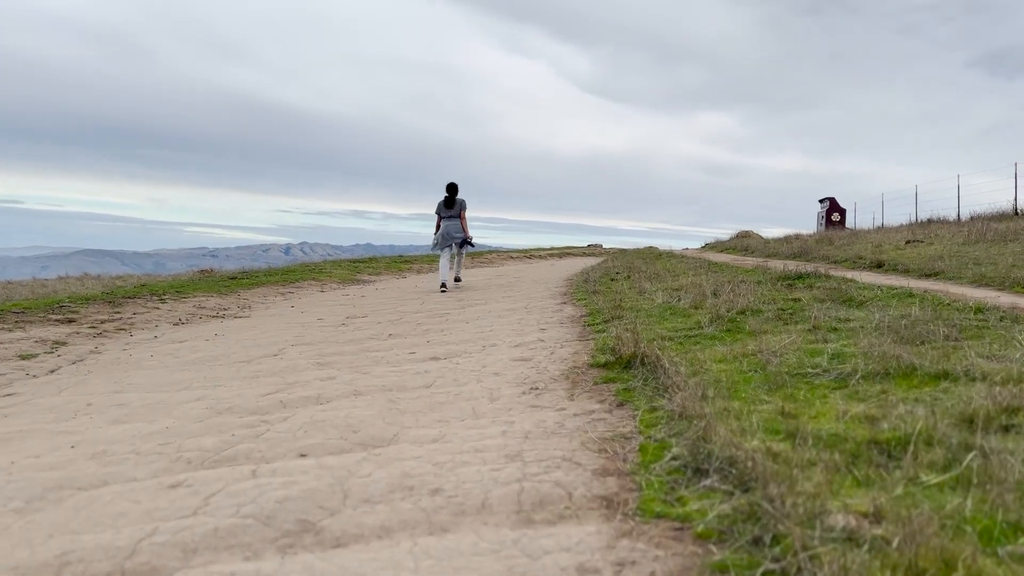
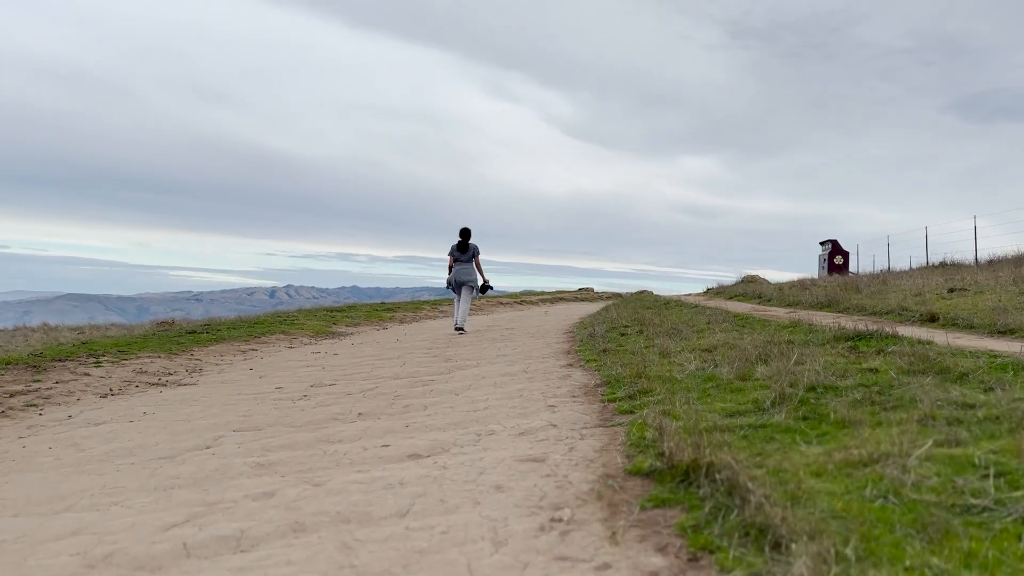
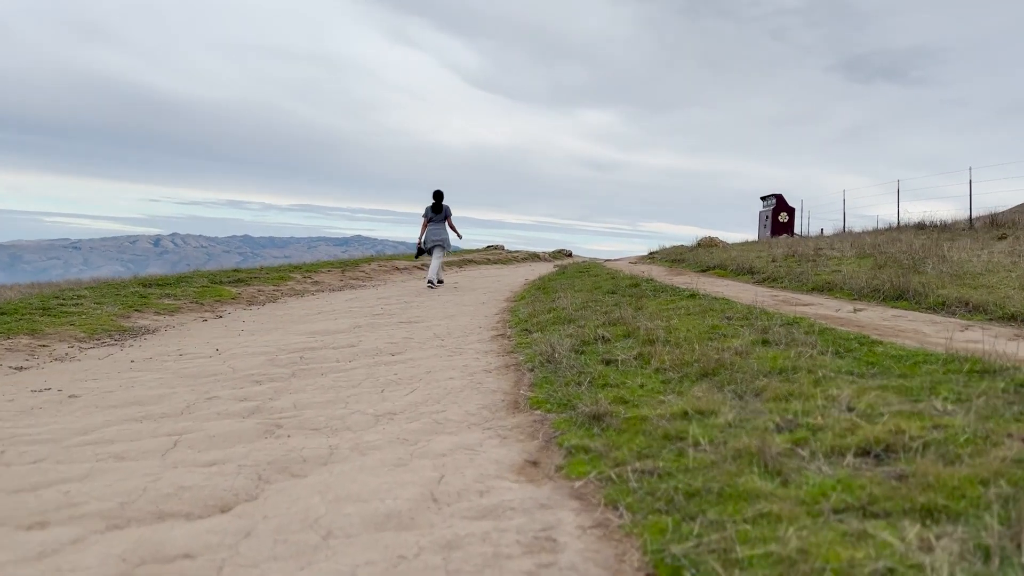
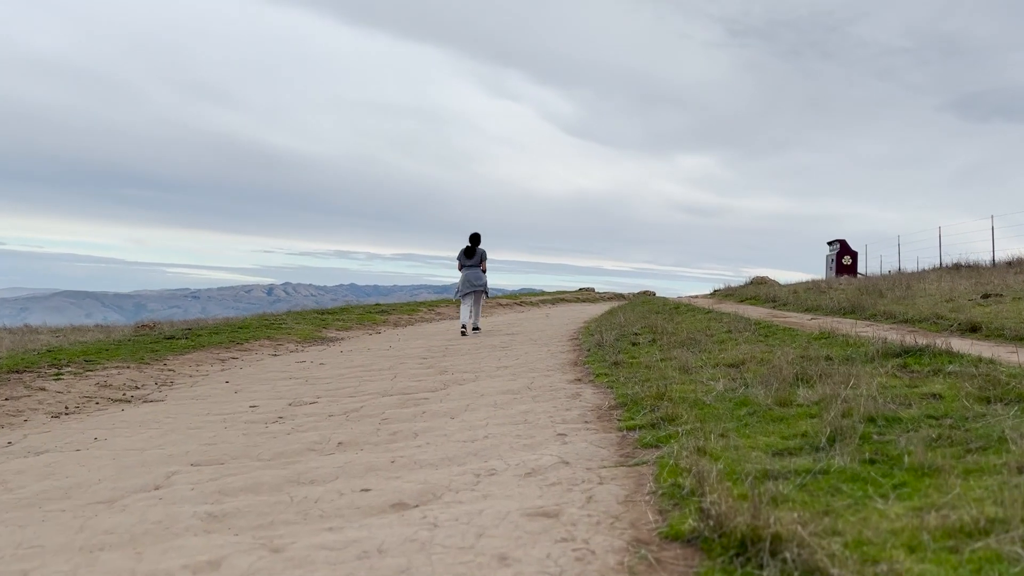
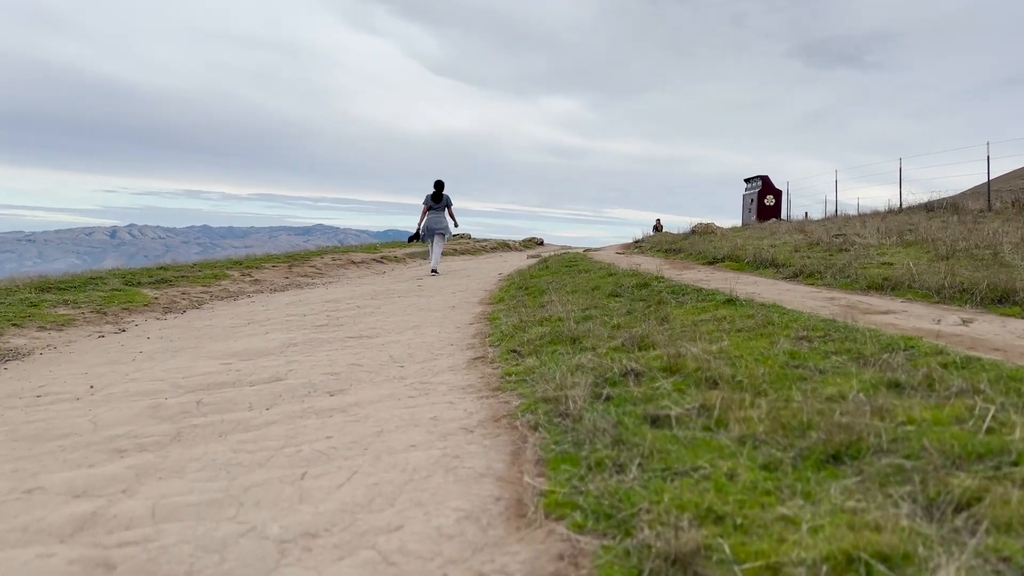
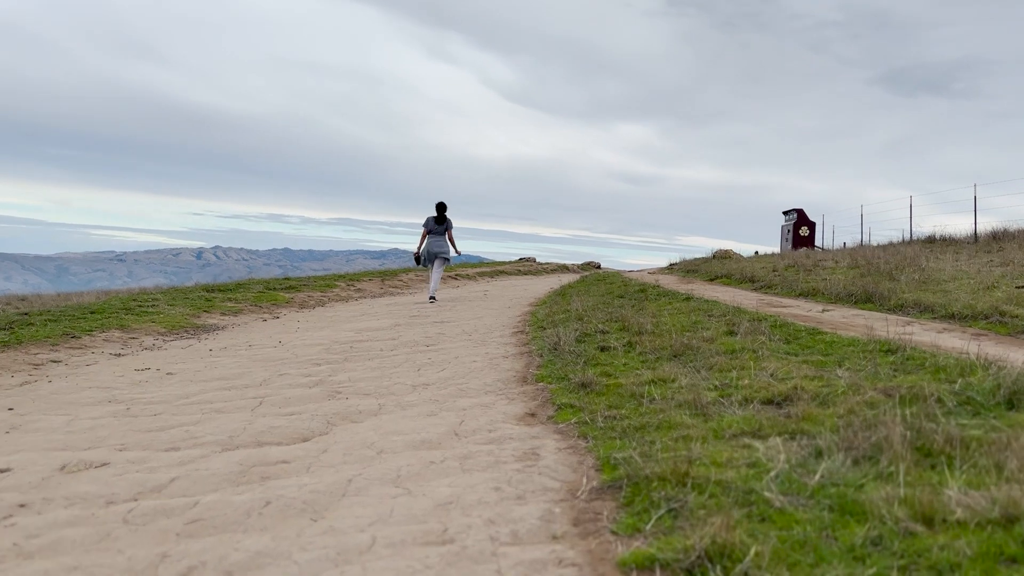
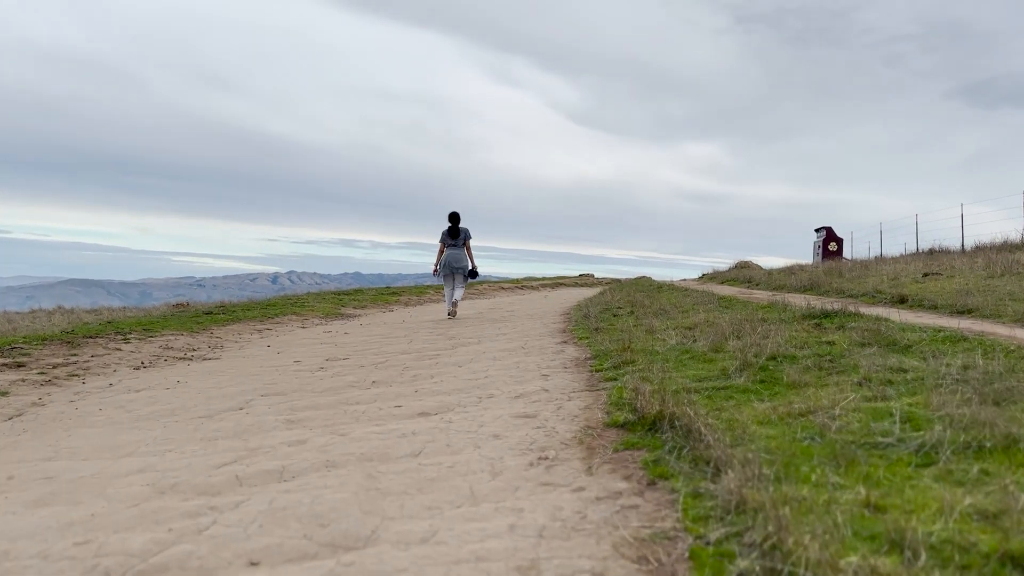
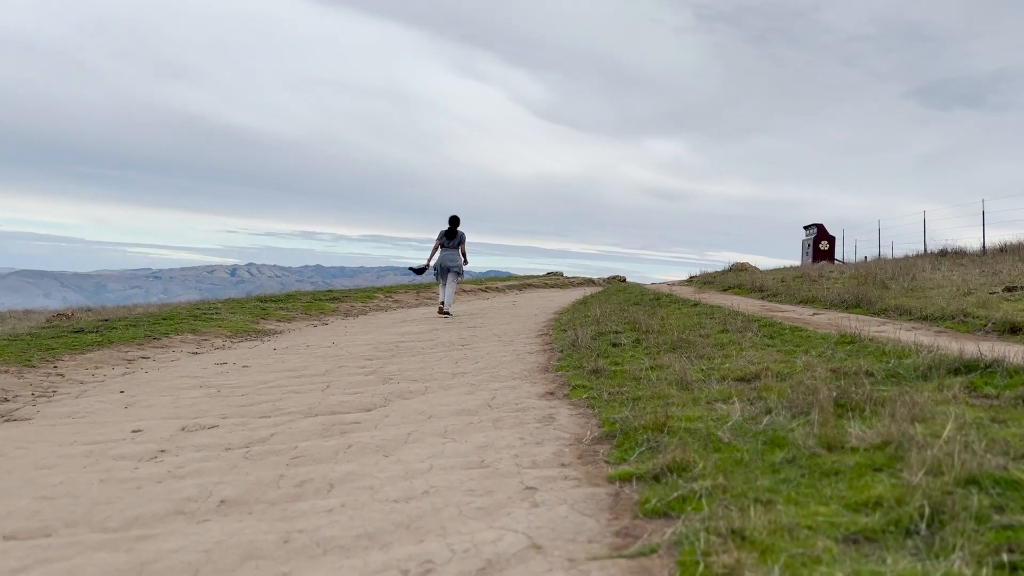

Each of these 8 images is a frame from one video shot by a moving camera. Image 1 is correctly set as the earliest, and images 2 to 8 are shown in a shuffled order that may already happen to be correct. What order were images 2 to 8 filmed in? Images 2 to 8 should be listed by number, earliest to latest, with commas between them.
7, 2, 4, 8, 6, 3, 5
